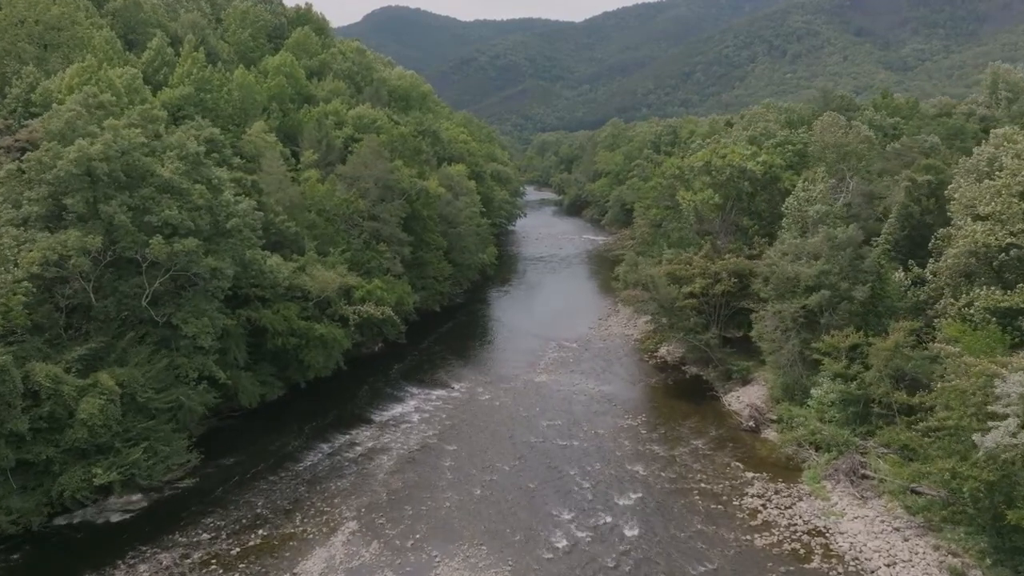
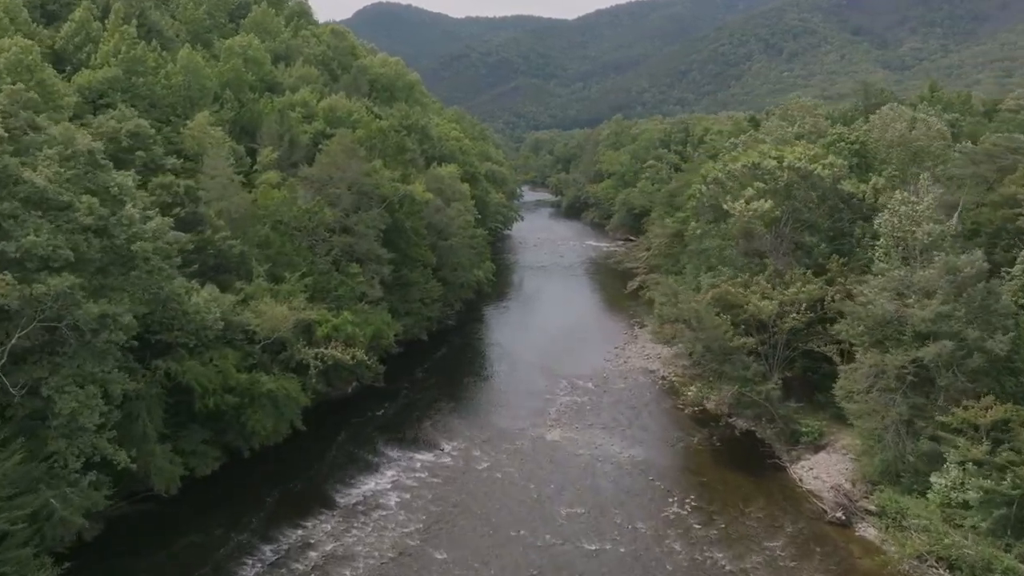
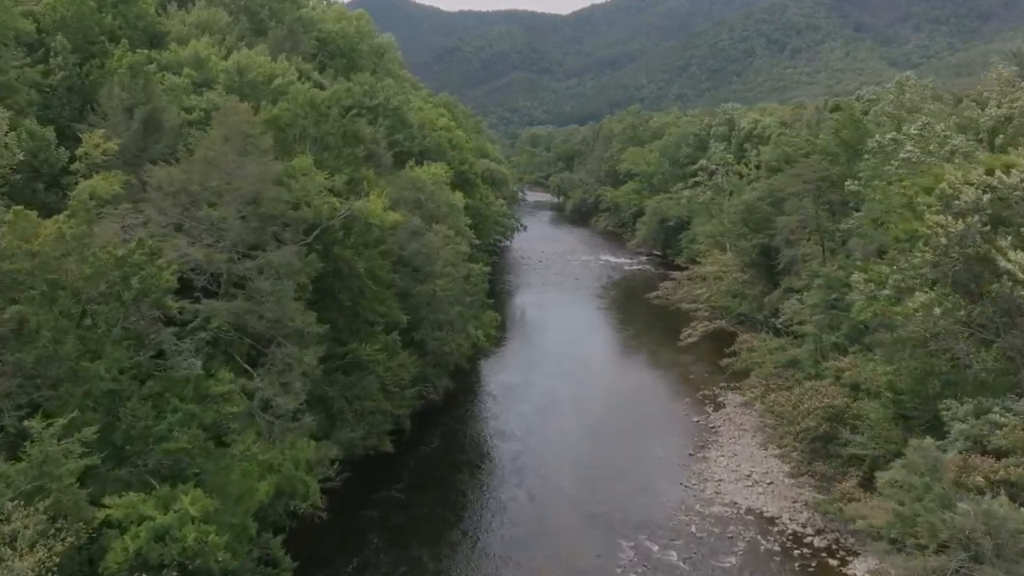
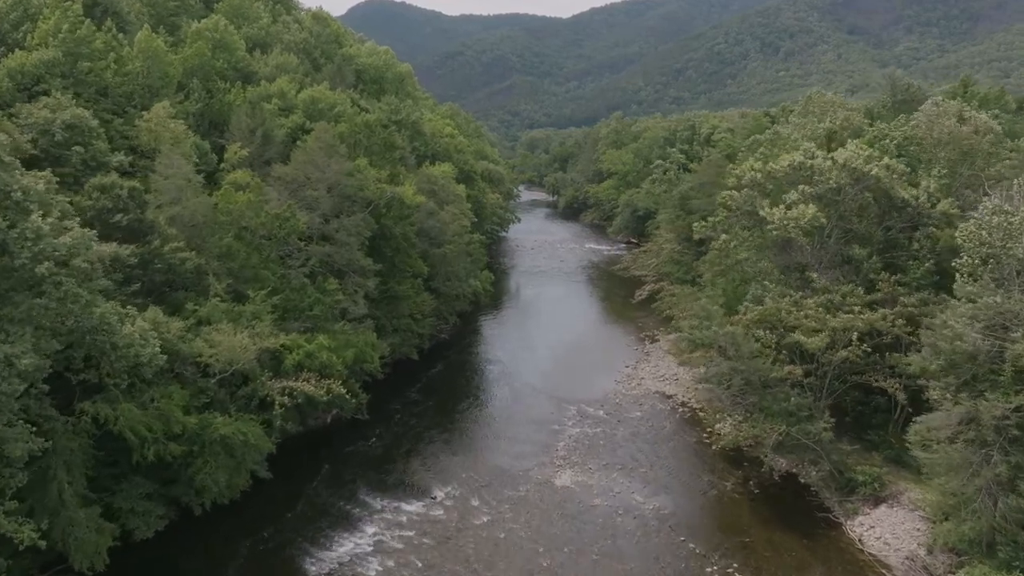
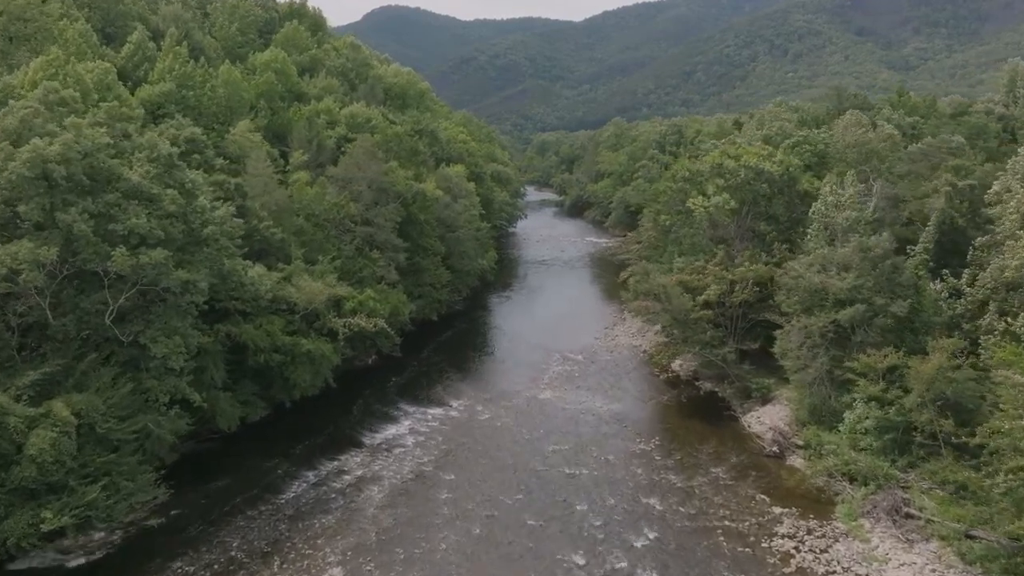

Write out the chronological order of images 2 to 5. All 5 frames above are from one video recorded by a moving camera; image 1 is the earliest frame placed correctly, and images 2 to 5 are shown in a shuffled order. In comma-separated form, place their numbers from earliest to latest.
5, 2, 4, 3
